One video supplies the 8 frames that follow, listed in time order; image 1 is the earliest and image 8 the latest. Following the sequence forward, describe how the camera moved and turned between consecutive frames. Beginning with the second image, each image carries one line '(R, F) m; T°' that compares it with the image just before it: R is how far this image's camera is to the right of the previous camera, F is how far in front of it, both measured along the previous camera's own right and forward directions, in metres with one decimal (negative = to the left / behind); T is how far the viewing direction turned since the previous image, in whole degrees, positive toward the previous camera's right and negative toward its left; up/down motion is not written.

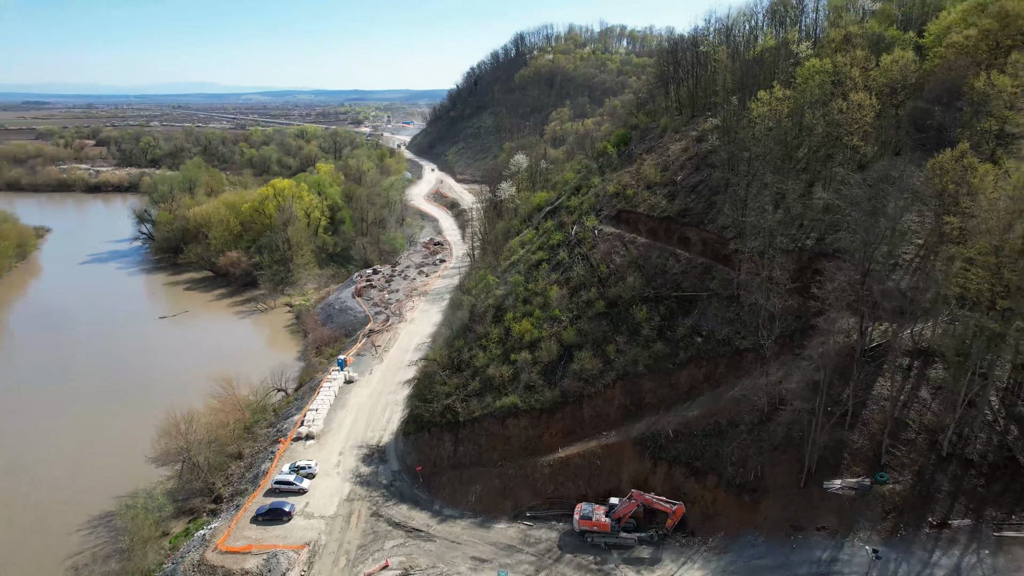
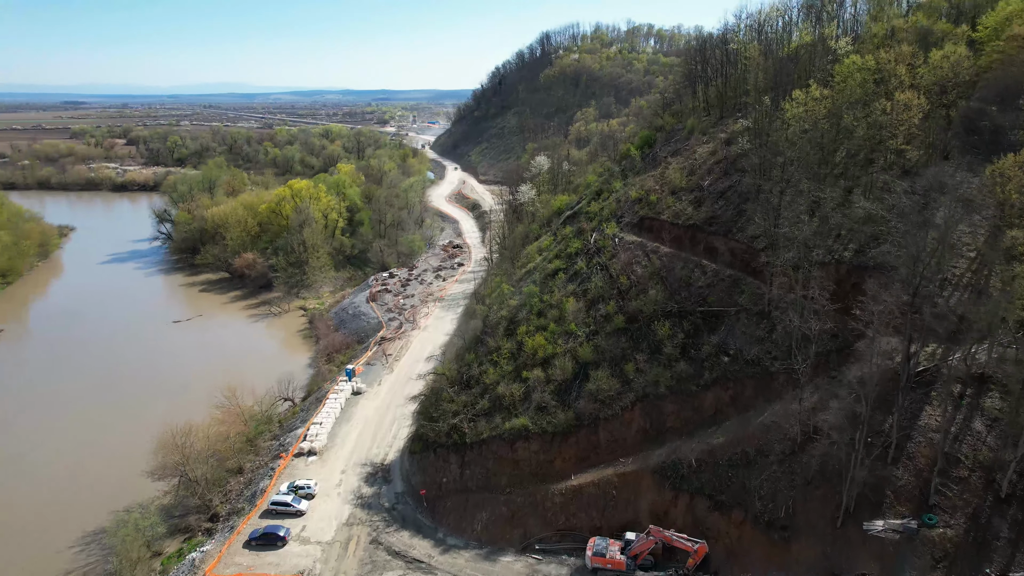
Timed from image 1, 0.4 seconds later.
(+0.4, +1.5) m; -2°
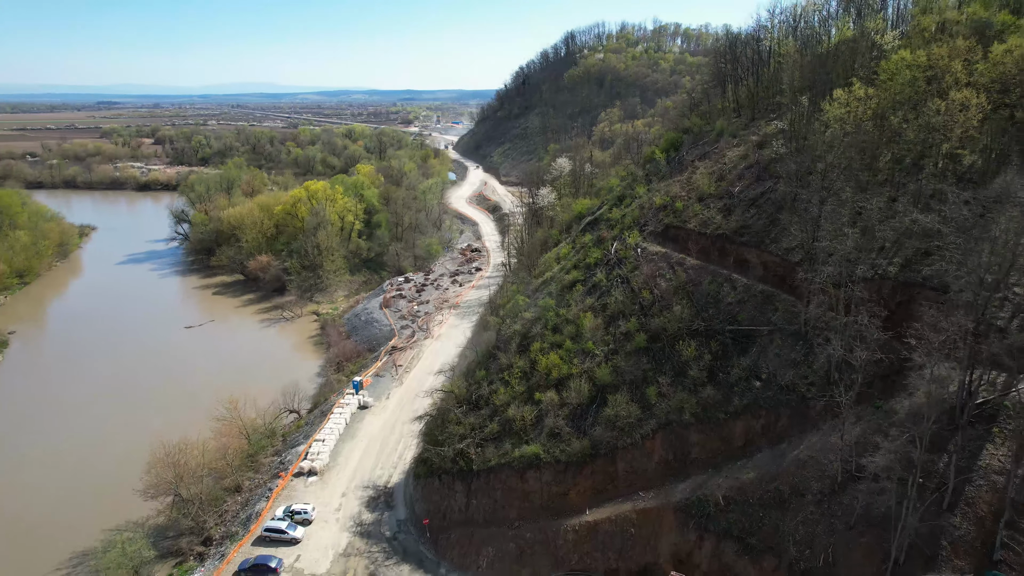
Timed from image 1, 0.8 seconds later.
(+0.3, +1.7) m; -2°
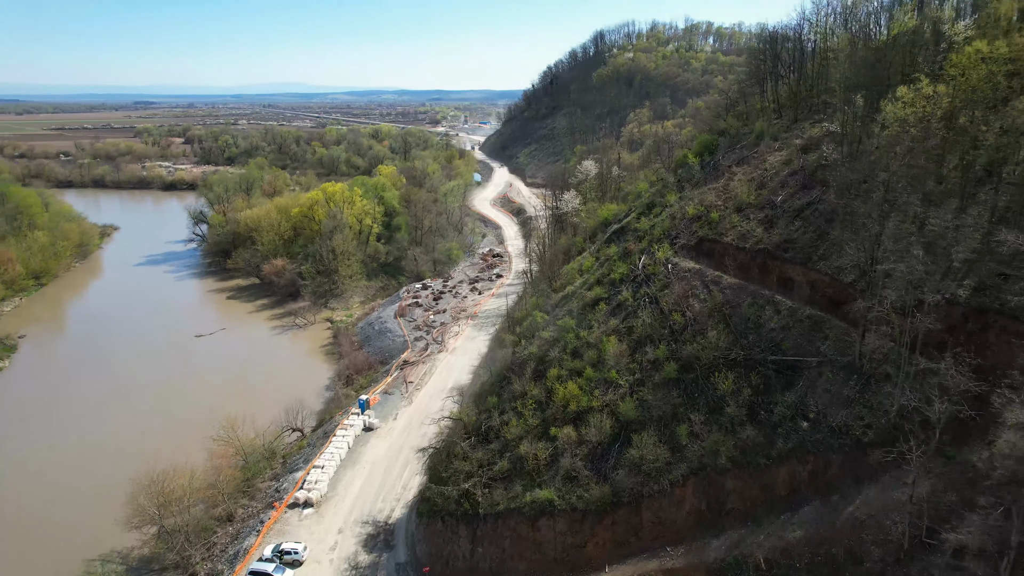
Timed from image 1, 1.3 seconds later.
(+0.4, +2.2) m; -2°
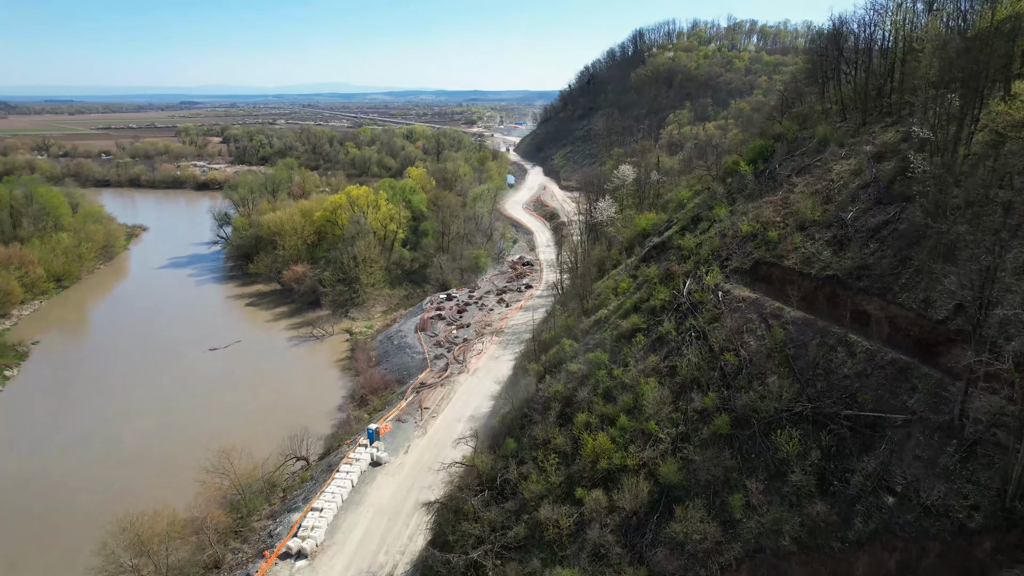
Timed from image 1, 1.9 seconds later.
(+0.3, +2.9) m; -3°
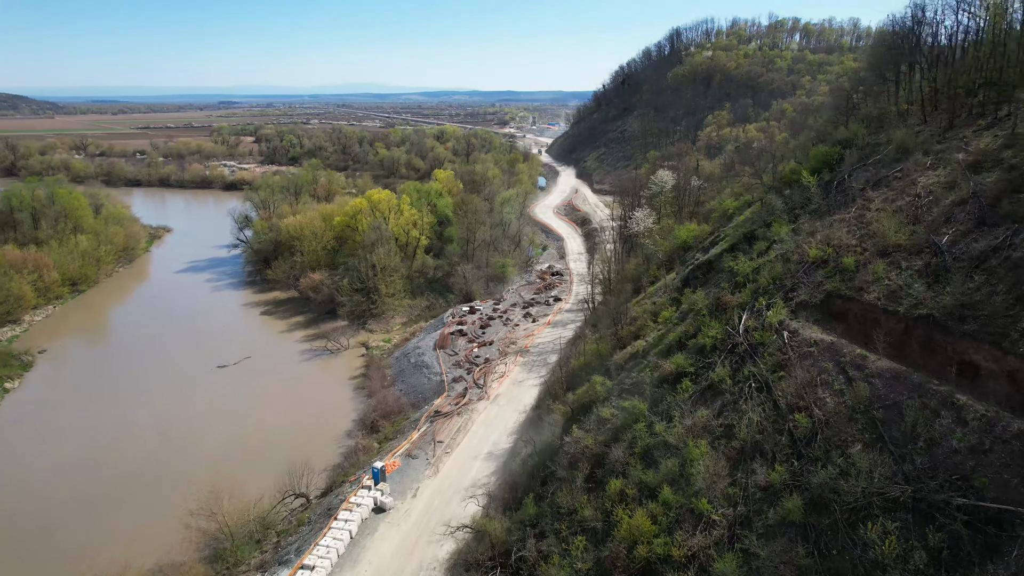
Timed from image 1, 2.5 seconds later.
(+0.2, +3.0) m; -3°
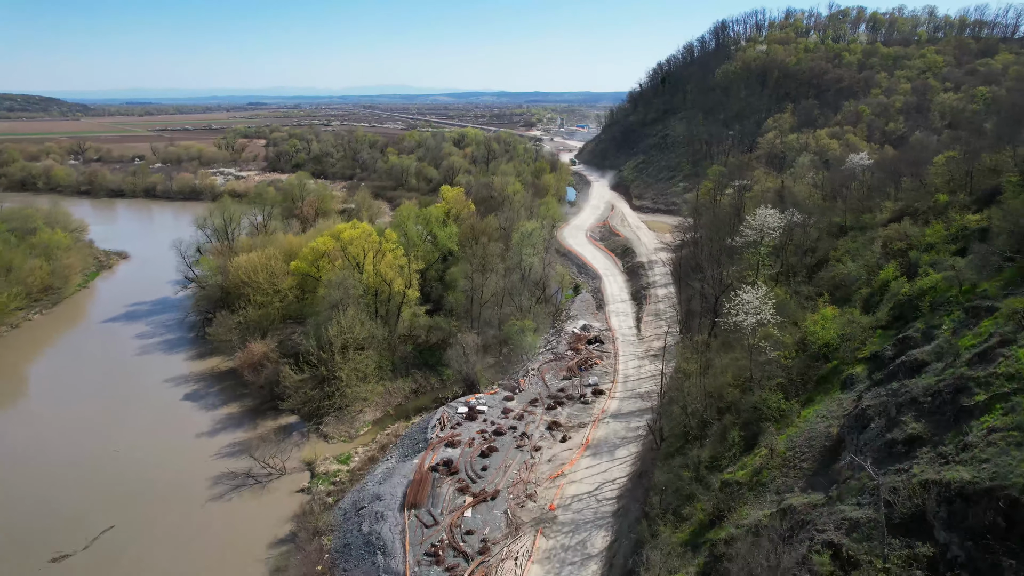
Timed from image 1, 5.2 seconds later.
(+0.3, +14.3) m; -2°
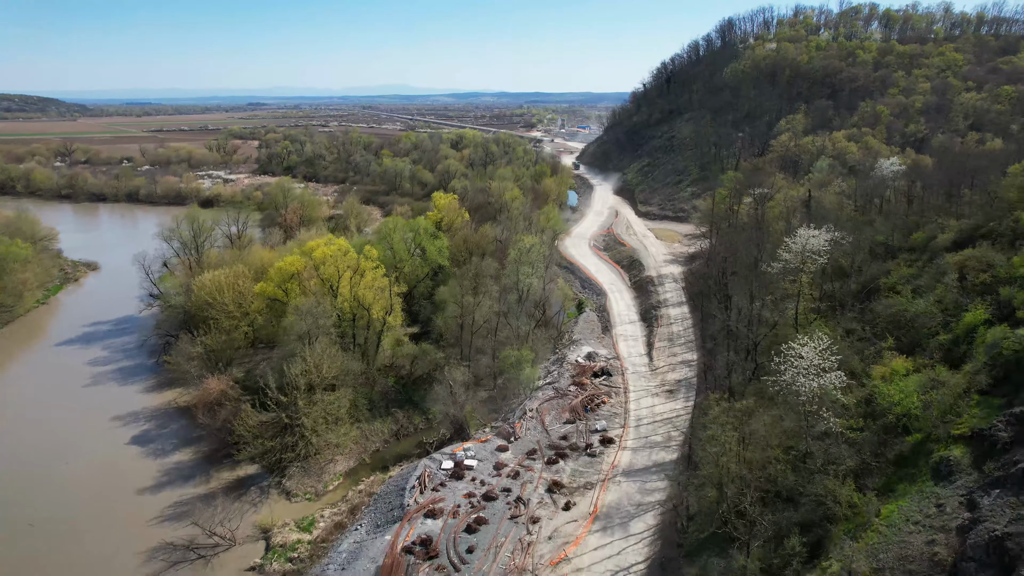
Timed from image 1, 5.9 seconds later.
(+0.3, +4.5) m; 0°
